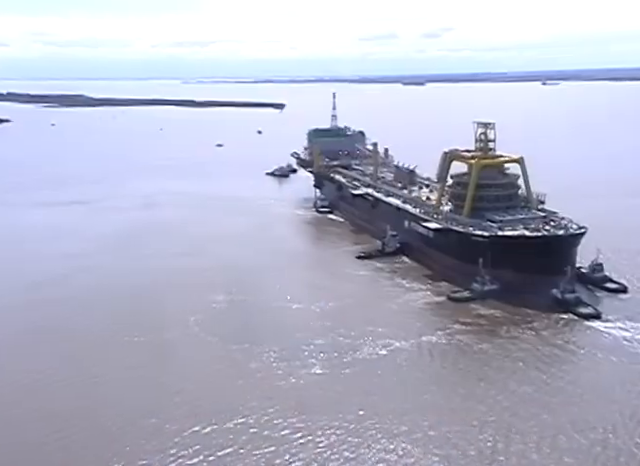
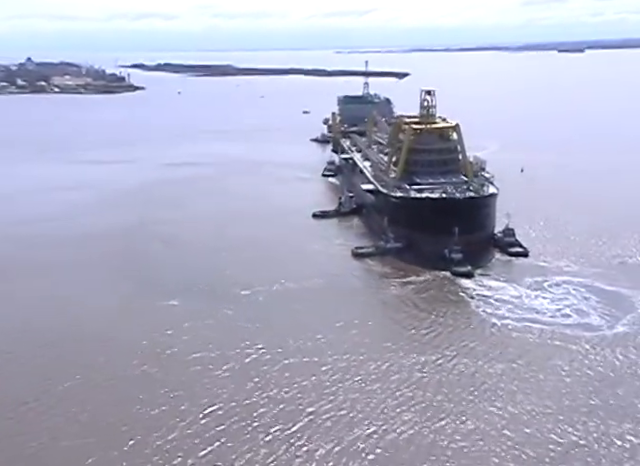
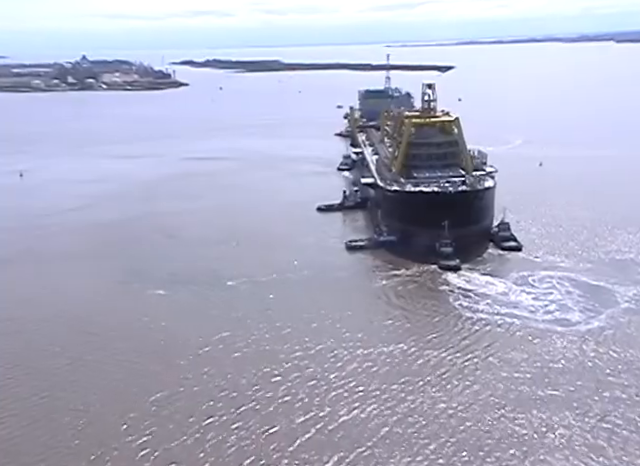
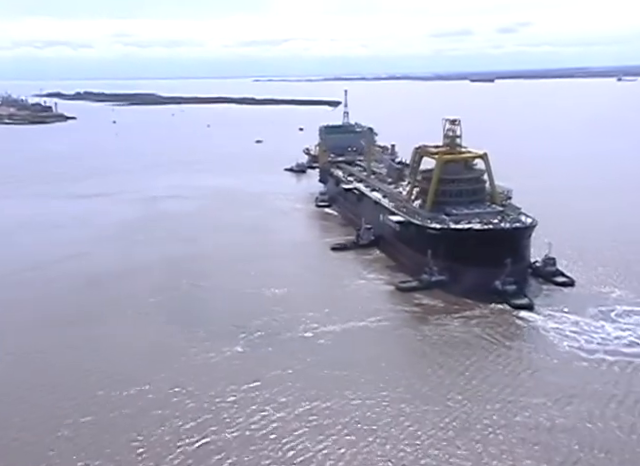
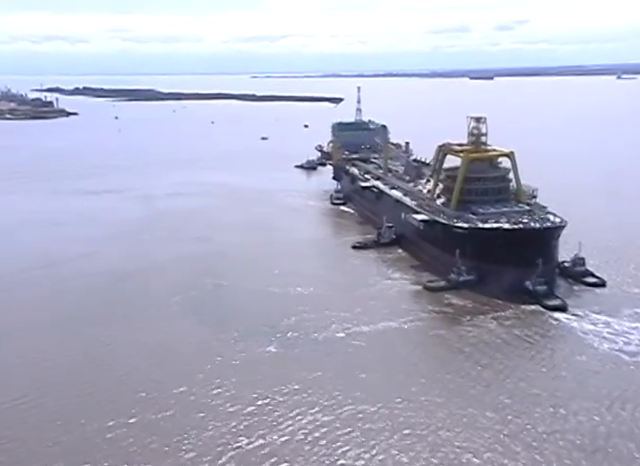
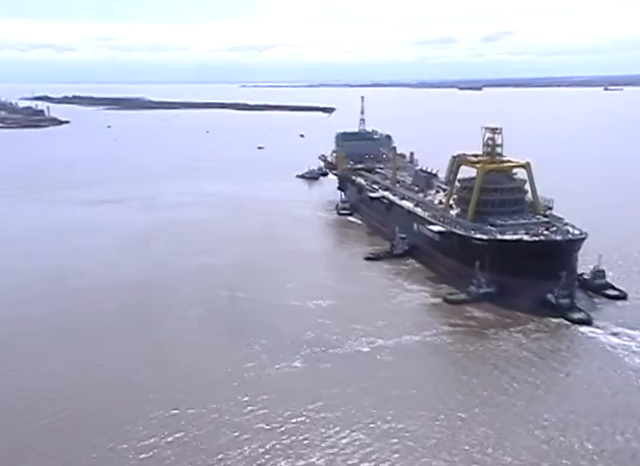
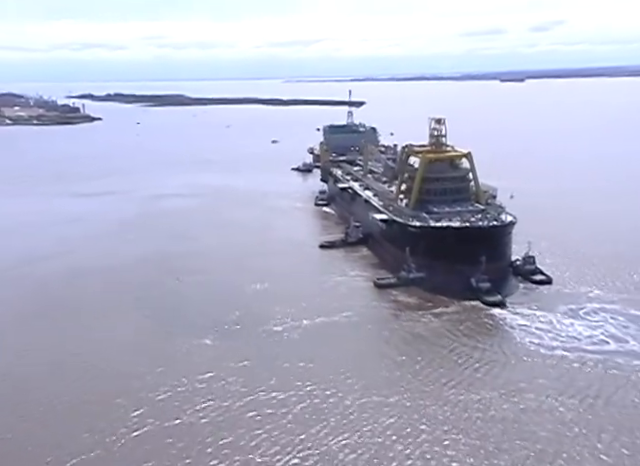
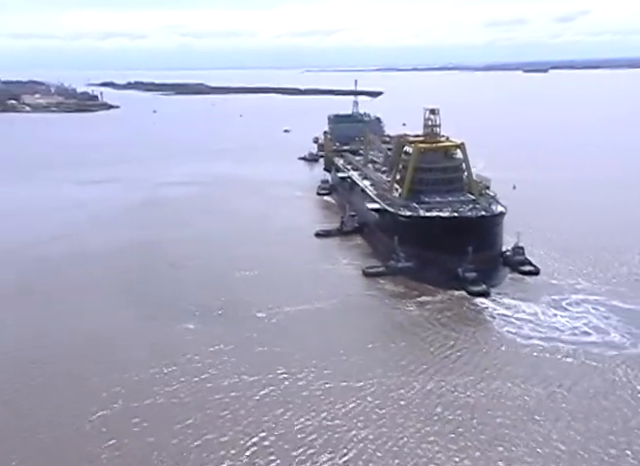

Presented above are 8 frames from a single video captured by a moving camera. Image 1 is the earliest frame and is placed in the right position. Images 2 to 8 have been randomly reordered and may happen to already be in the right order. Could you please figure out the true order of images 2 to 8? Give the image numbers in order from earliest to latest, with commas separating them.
6, 5, 4, 7, 8, 2, 3
